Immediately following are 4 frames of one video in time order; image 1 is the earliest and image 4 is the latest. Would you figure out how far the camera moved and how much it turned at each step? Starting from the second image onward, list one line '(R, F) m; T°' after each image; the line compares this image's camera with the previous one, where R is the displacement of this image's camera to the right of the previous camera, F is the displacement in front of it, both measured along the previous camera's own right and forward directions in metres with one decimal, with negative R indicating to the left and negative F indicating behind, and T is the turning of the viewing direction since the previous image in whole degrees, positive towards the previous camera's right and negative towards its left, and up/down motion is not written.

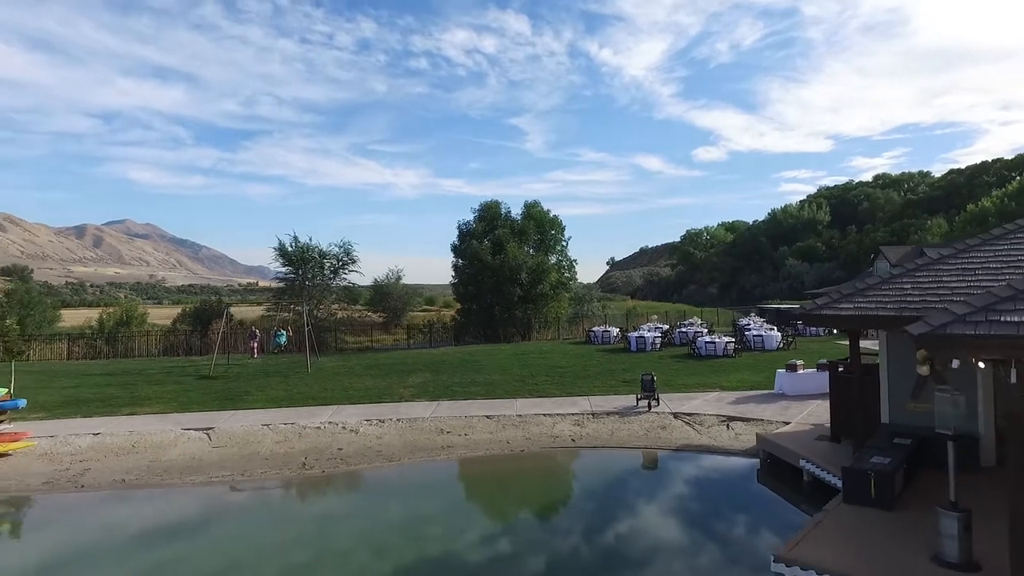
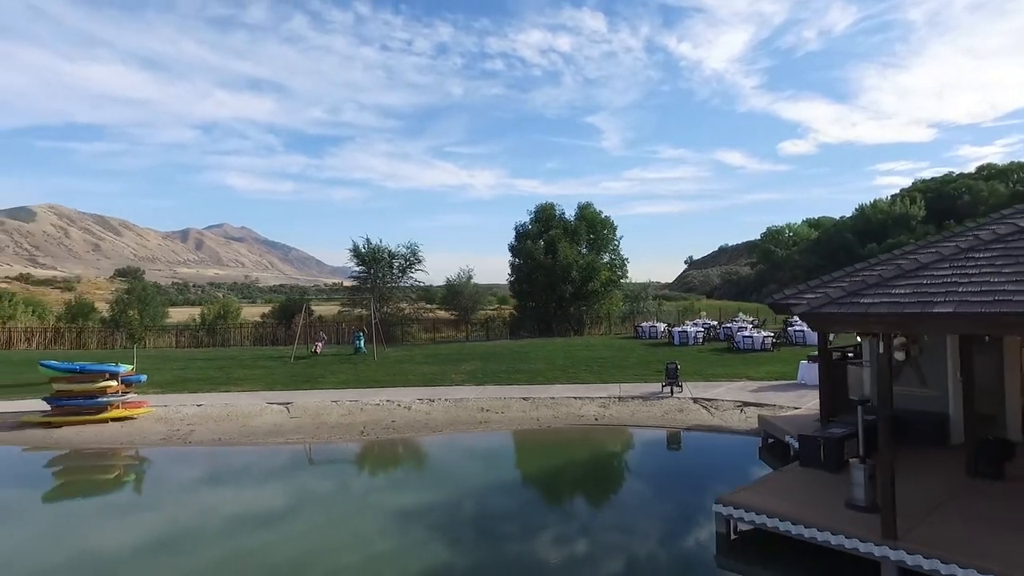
(+1.0, -1.6) m; -7°
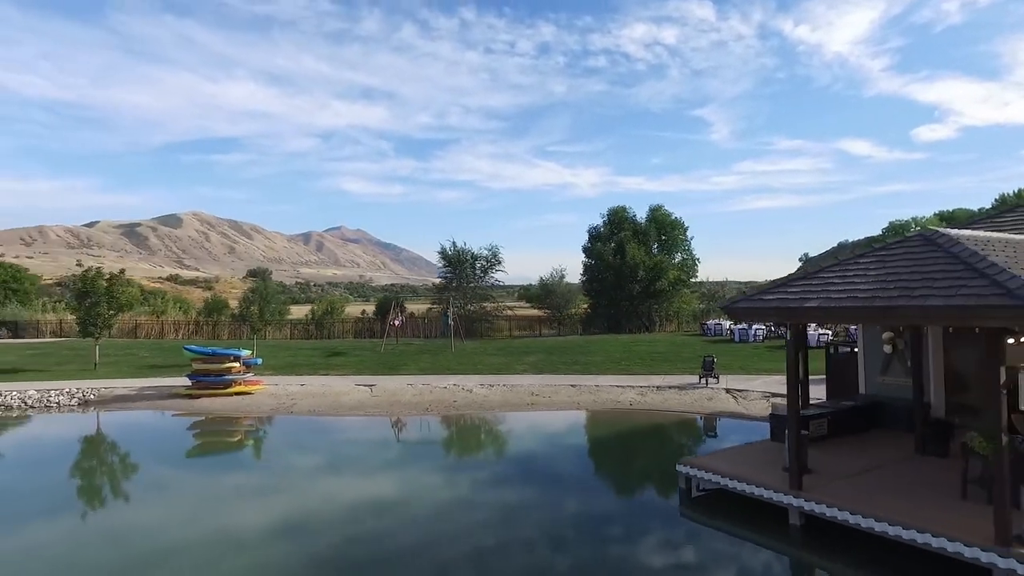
(+1.5, -1.9) m; -10°
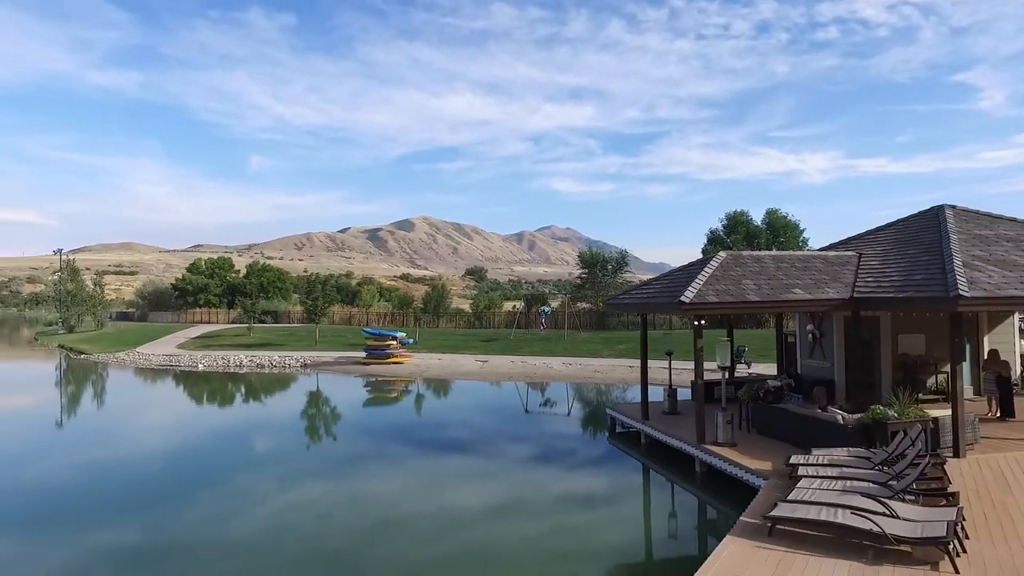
(+4.9, -4.4) m; -19°
